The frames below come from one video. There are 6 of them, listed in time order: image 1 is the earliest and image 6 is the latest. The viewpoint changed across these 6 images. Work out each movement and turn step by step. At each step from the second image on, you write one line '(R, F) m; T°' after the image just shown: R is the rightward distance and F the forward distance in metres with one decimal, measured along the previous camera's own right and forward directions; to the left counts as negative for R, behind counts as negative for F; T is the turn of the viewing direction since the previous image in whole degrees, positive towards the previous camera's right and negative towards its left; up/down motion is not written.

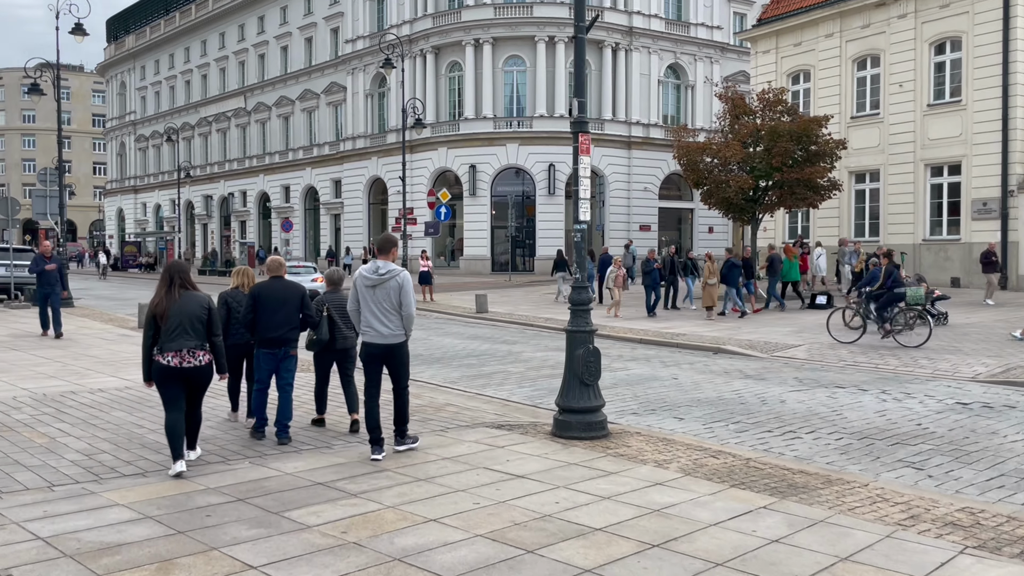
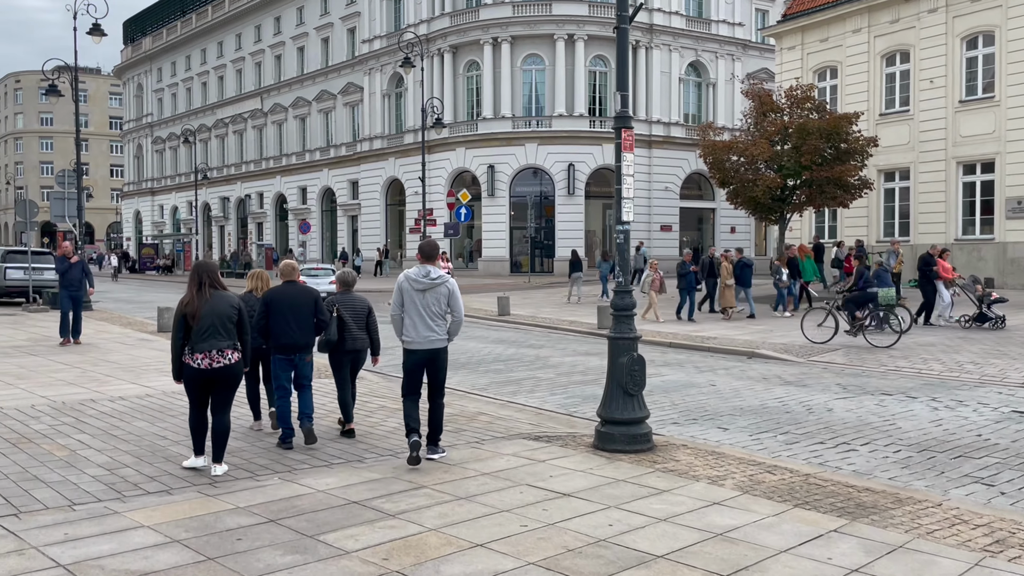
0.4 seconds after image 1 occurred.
(-0.2, +0.4) m; -1°
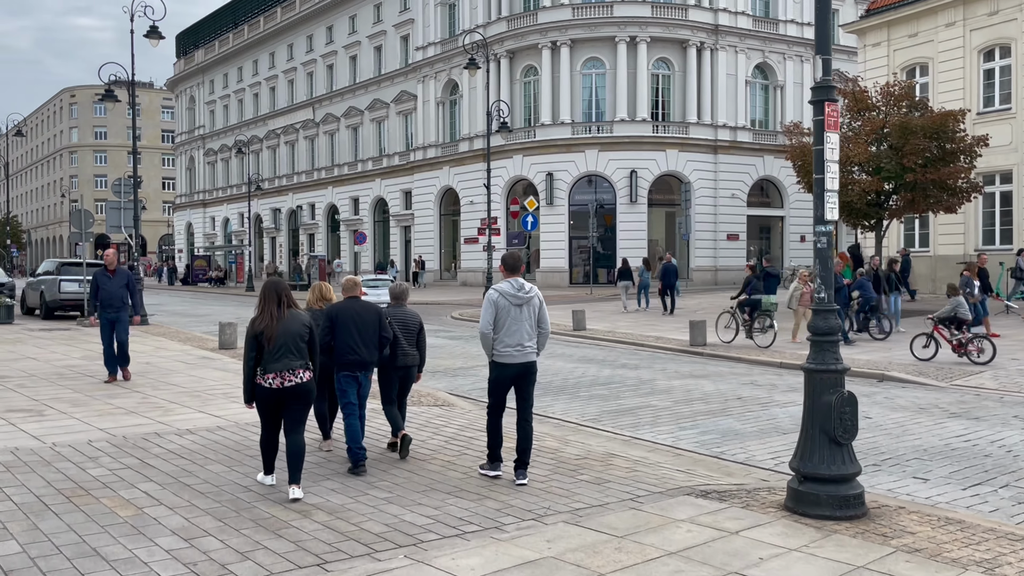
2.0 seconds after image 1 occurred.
(-0.9, +1.6) m; -3°
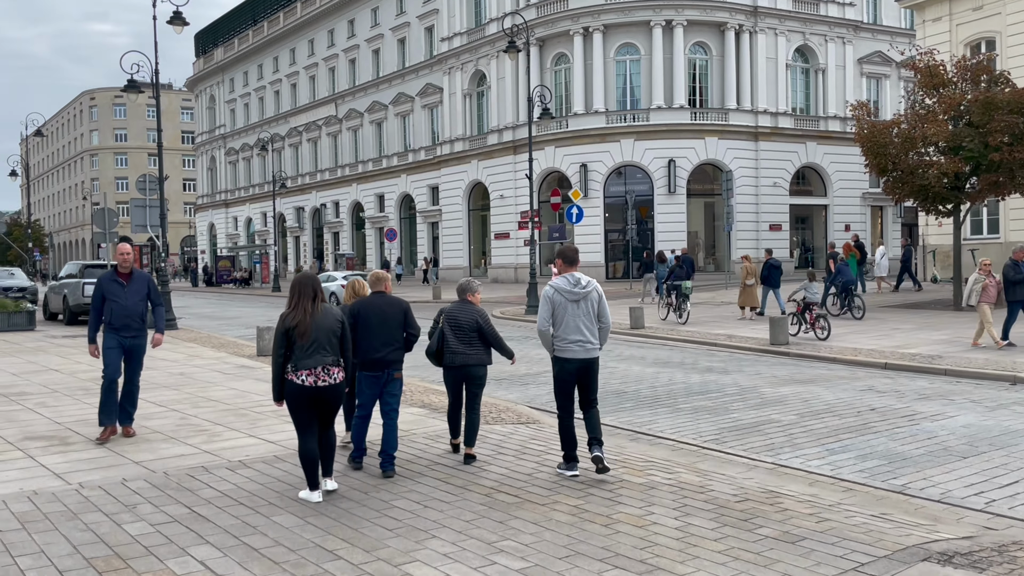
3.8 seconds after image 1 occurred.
(-0.9, +1.6) m; -1°
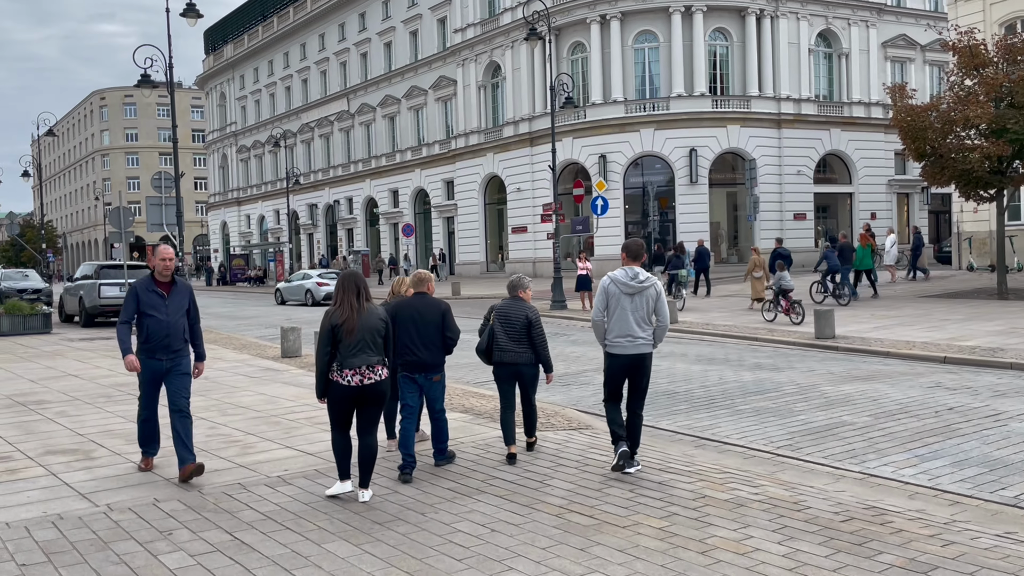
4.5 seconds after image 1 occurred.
(-0.4, +0.6) m; -1°
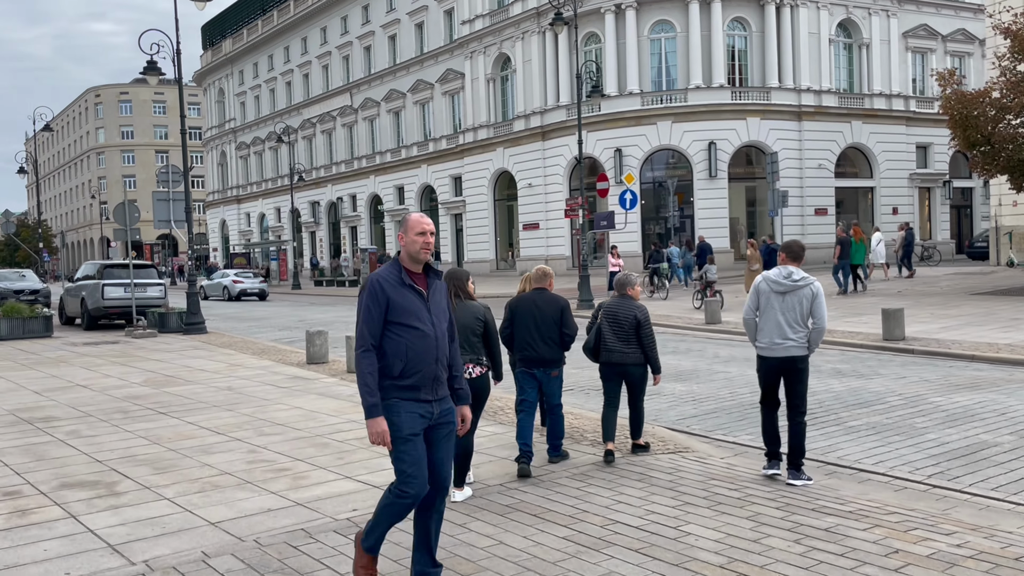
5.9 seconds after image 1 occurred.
(-0.9, +1.2) m; 0°
